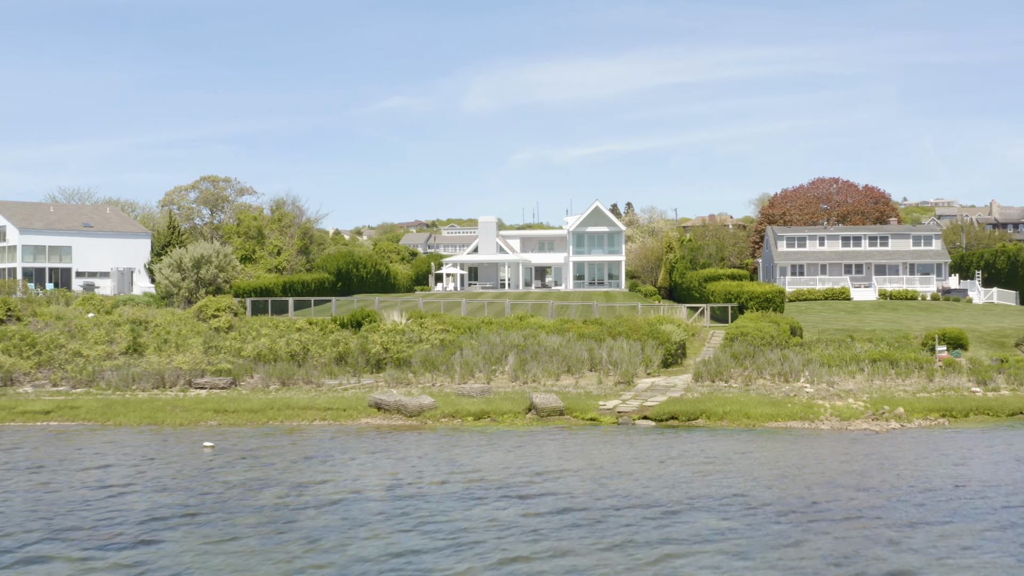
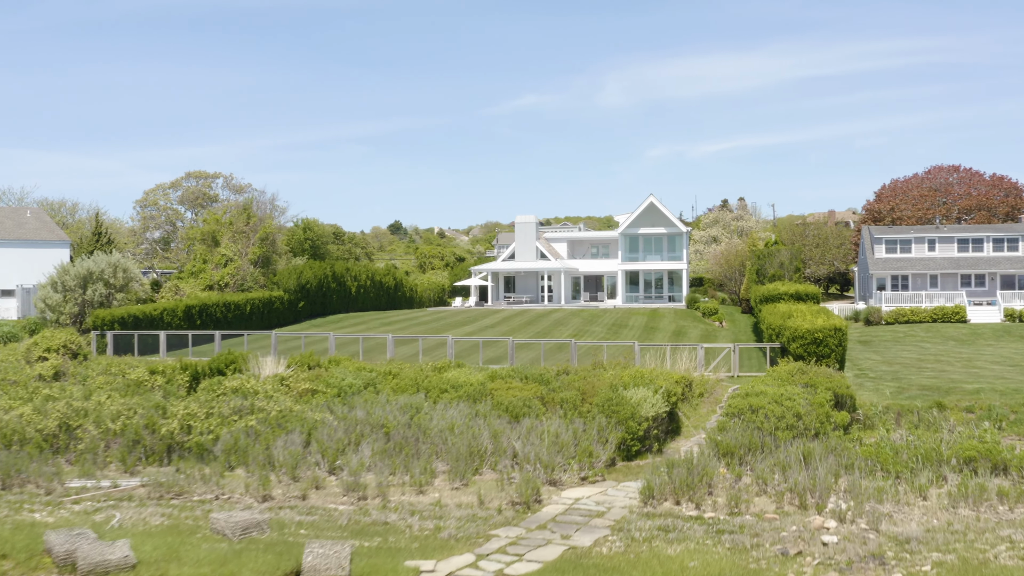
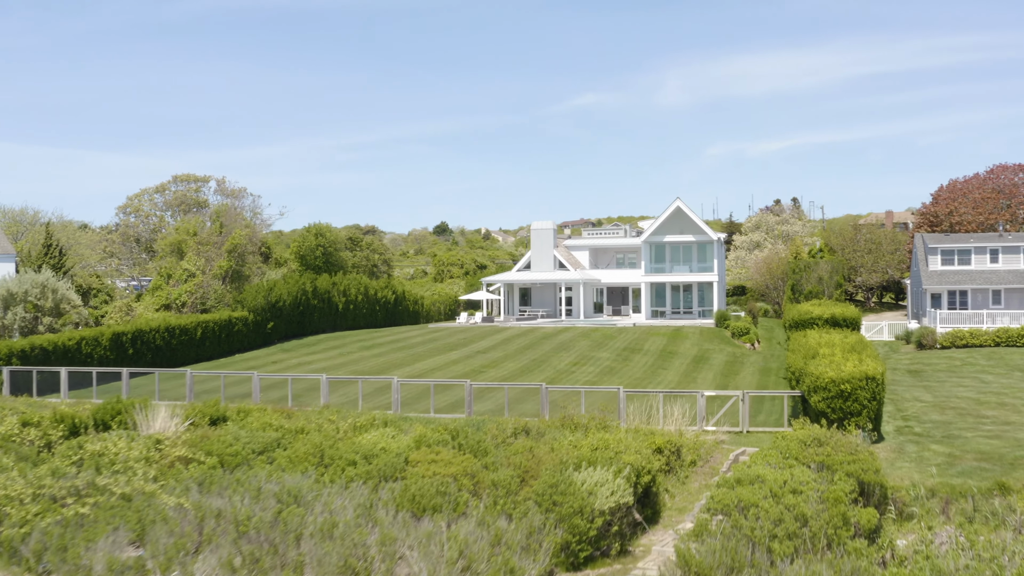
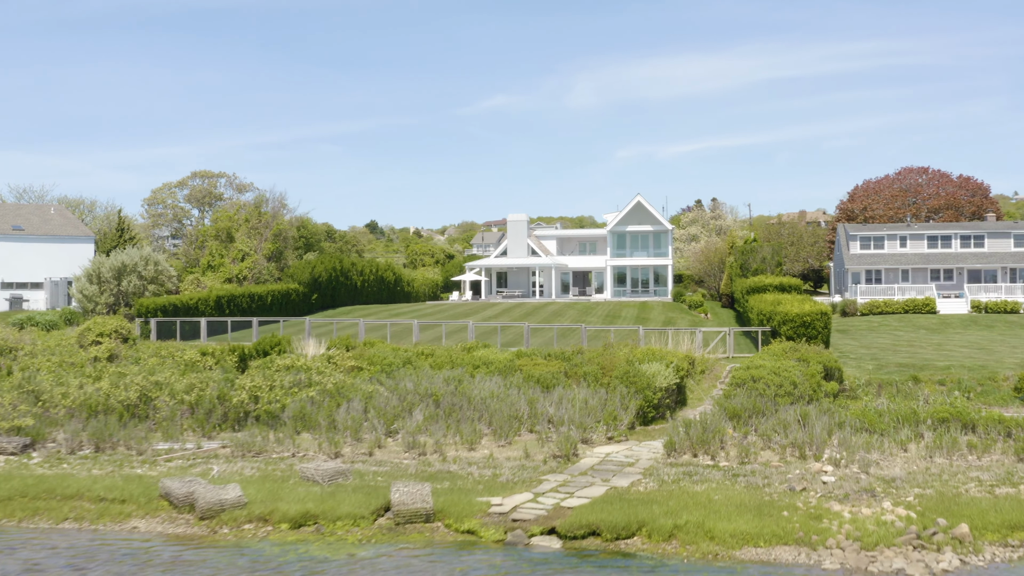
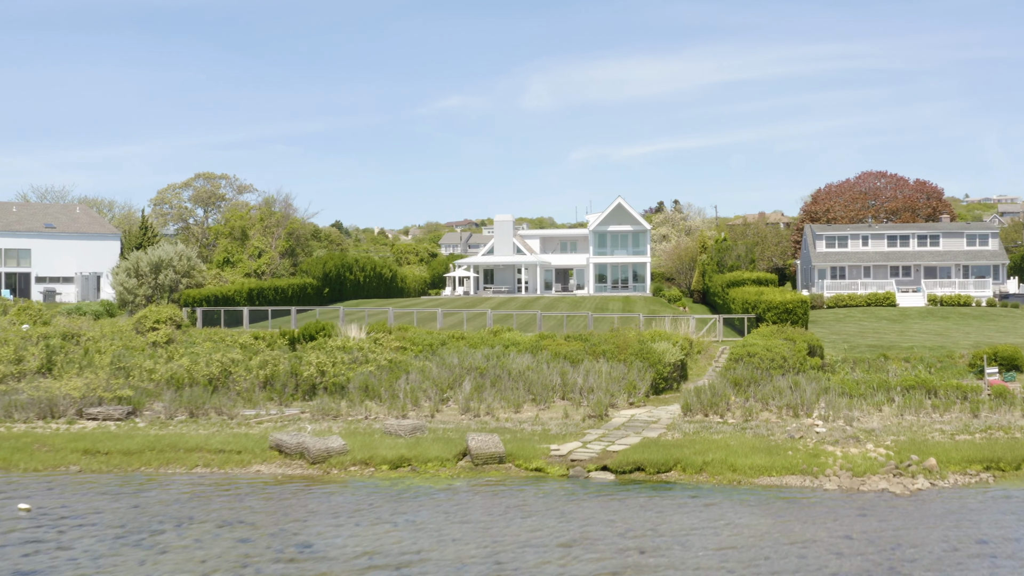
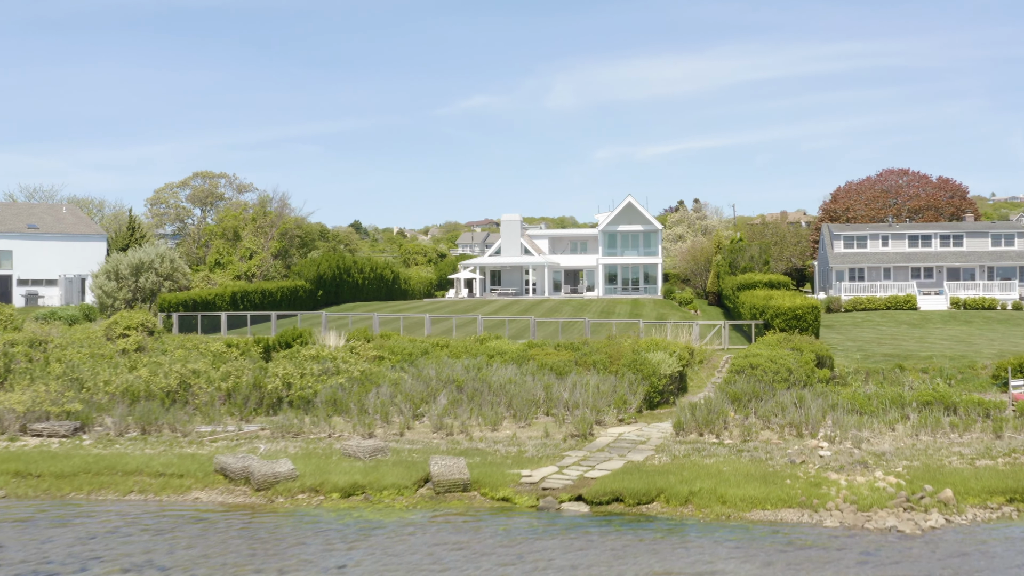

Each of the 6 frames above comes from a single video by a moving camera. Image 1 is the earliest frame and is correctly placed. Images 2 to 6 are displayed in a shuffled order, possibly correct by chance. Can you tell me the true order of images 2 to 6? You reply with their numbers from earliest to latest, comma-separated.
5, 6, 4, 2, 3
